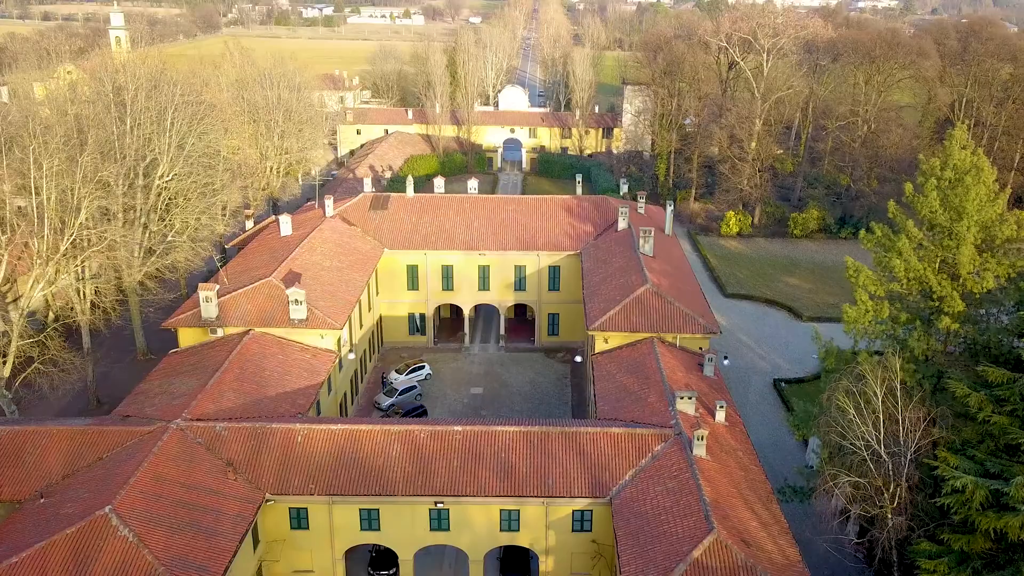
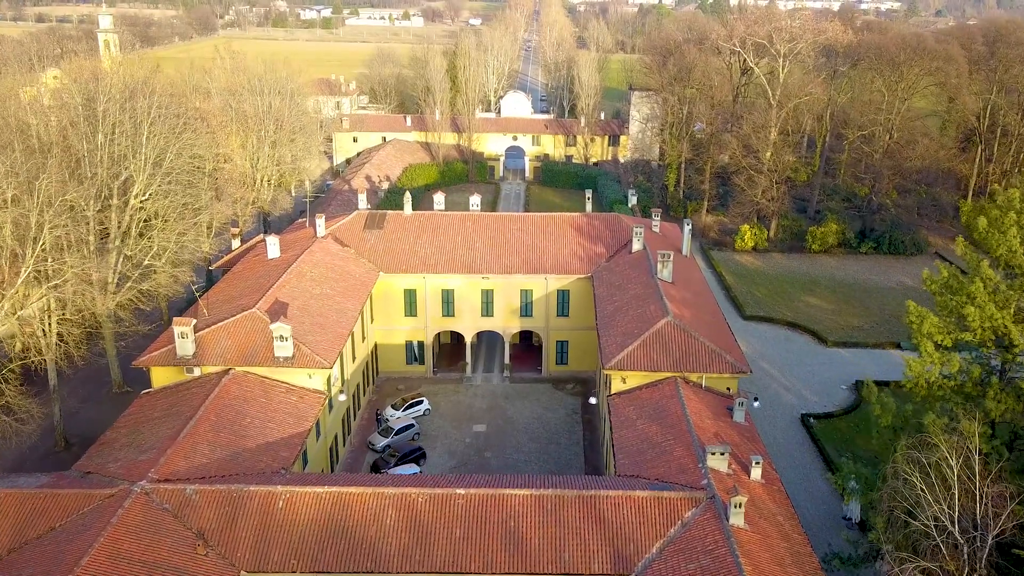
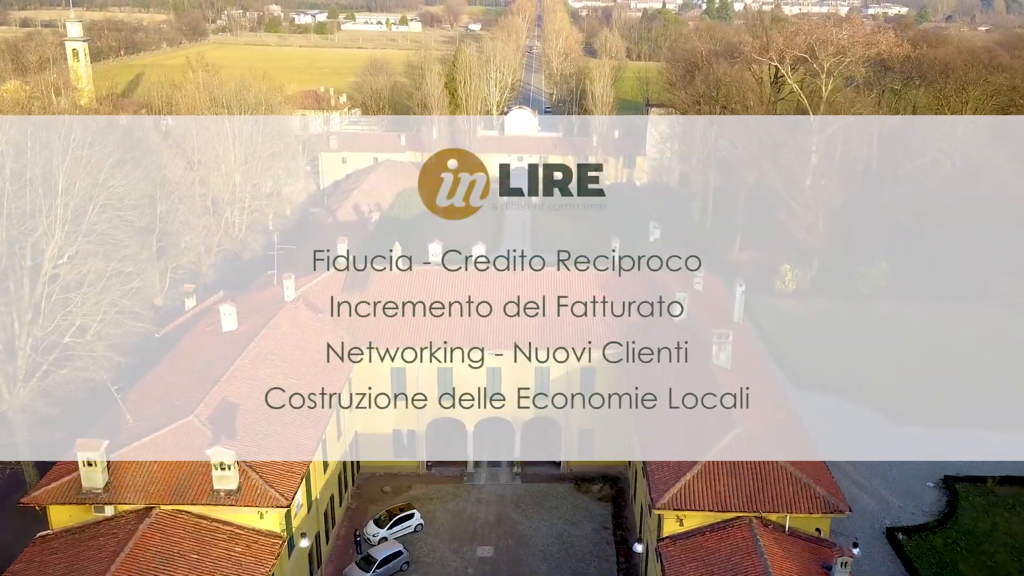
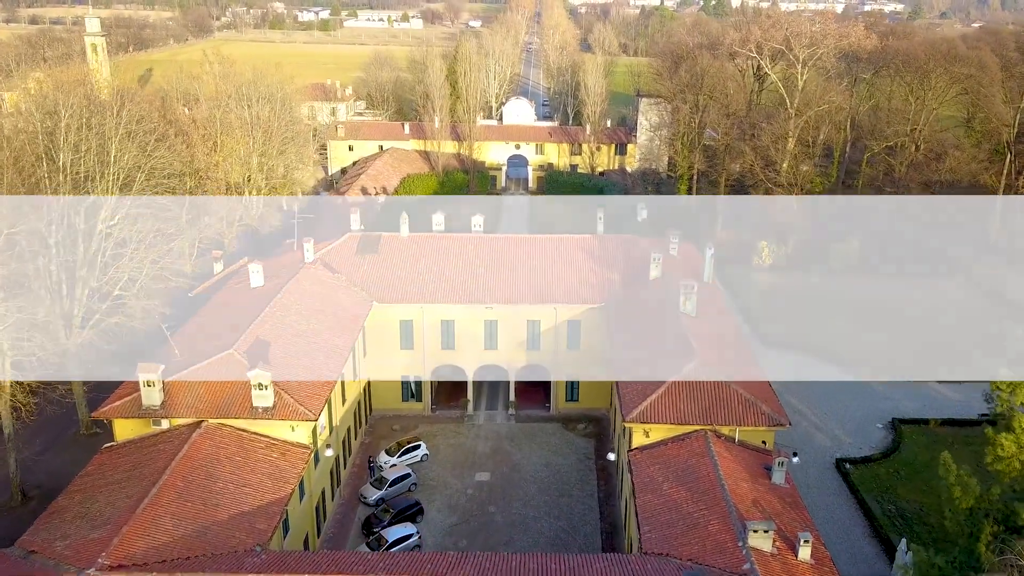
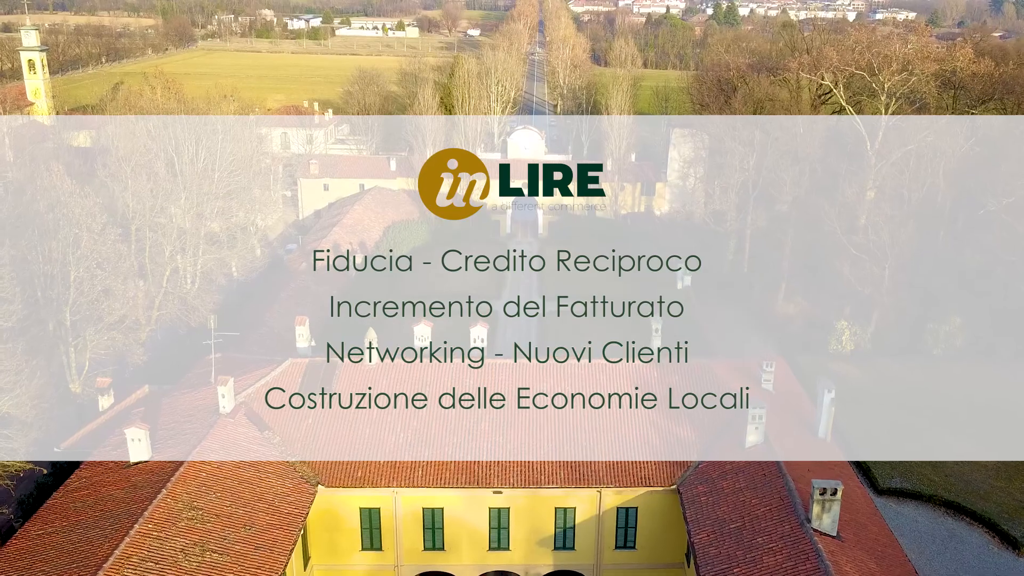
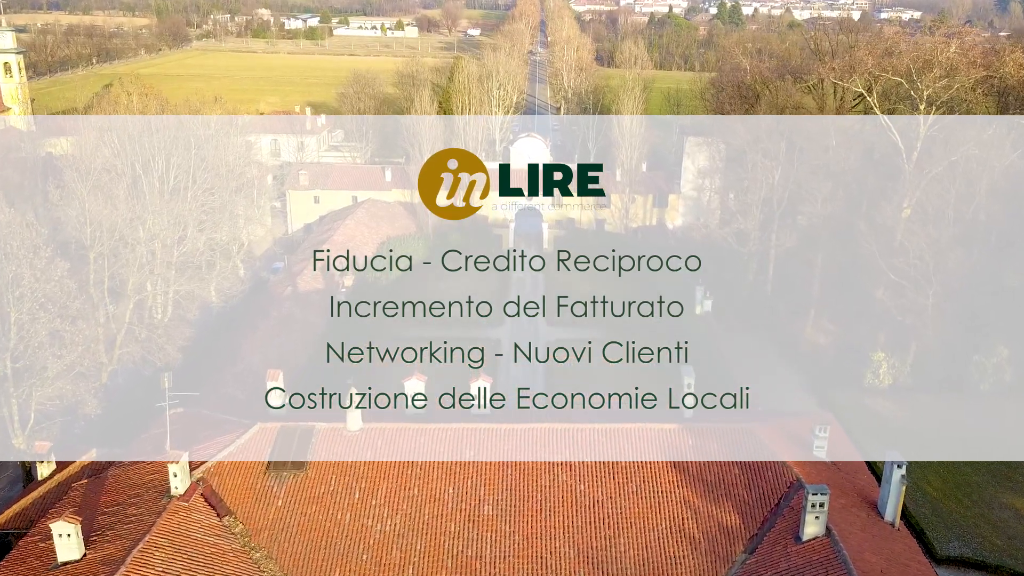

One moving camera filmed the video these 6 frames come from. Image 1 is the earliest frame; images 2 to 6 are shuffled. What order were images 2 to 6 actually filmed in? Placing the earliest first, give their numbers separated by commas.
2, 4, 3, 5, 6
